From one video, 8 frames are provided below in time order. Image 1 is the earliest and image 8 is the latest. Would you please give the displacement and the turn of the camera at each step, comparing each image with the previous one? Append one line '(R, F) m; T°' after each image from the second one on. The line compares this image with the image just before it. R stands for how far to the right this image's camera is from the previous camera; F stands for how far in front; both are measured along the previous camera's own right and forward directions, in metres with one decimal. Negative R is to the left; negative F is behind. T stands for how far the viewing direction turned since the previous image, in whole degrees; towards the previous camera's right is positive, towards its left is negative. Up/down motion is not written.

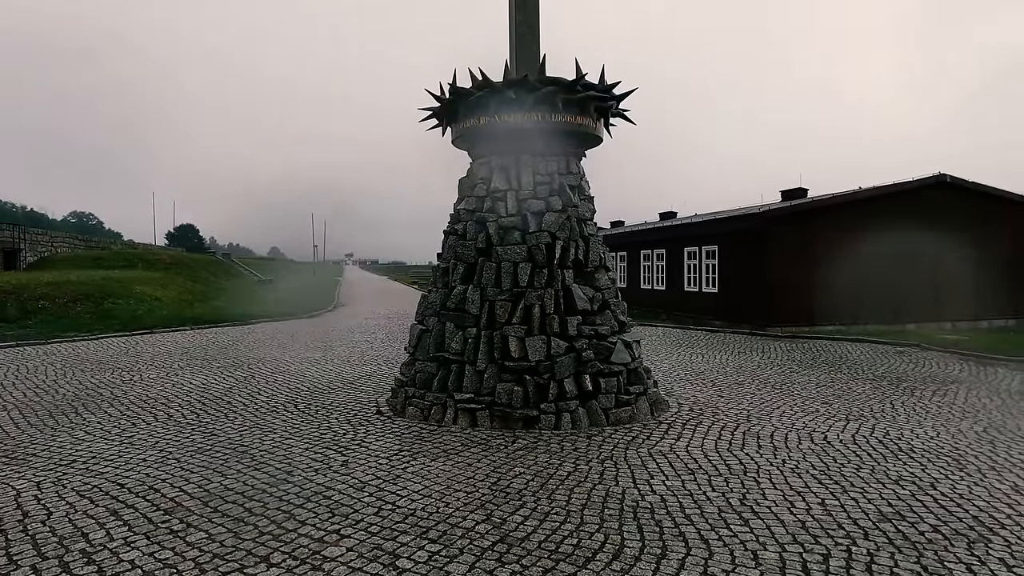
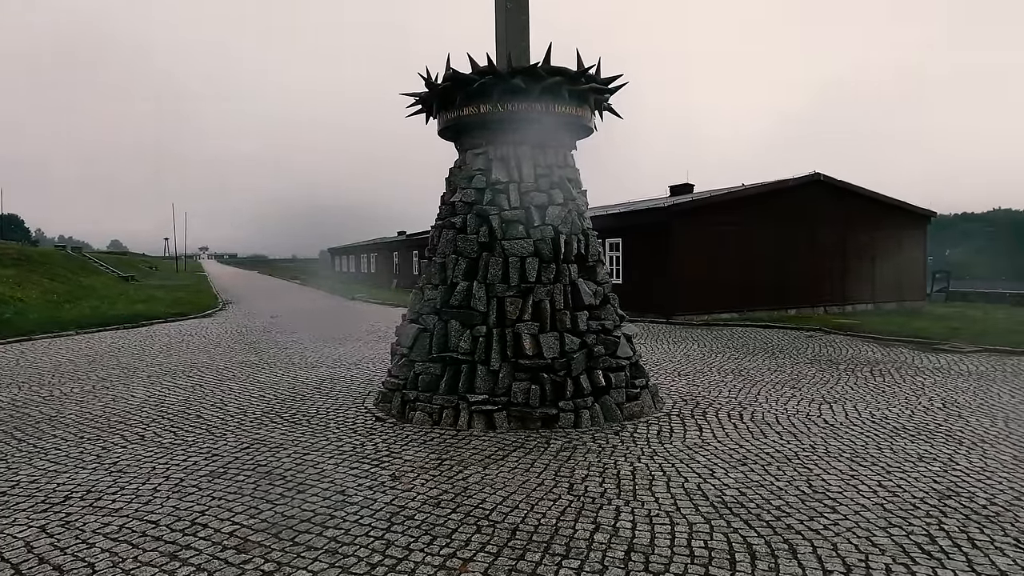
(-1.3, +0.3) m; +11°
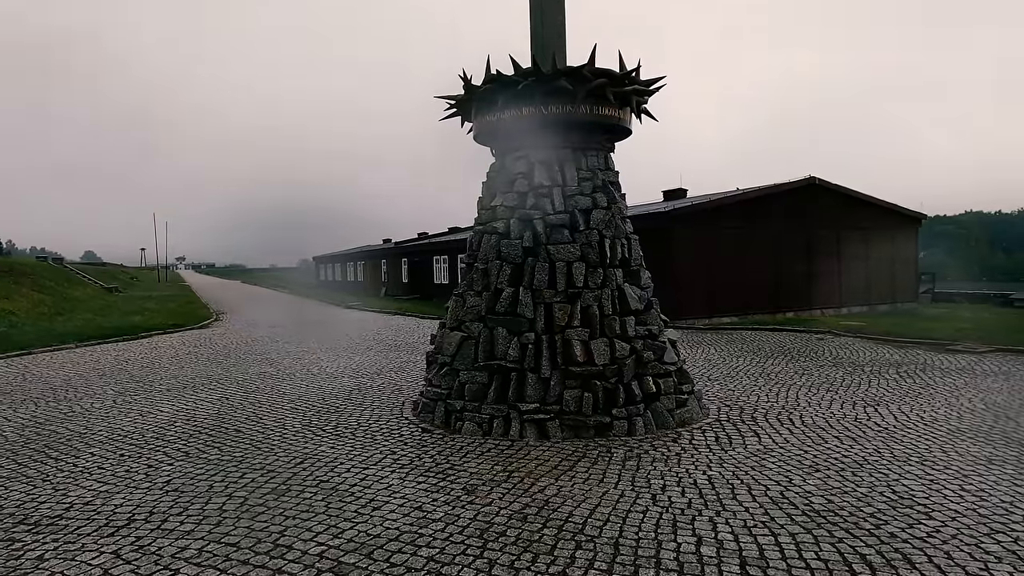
(-0.7, +0.1) m; +1°
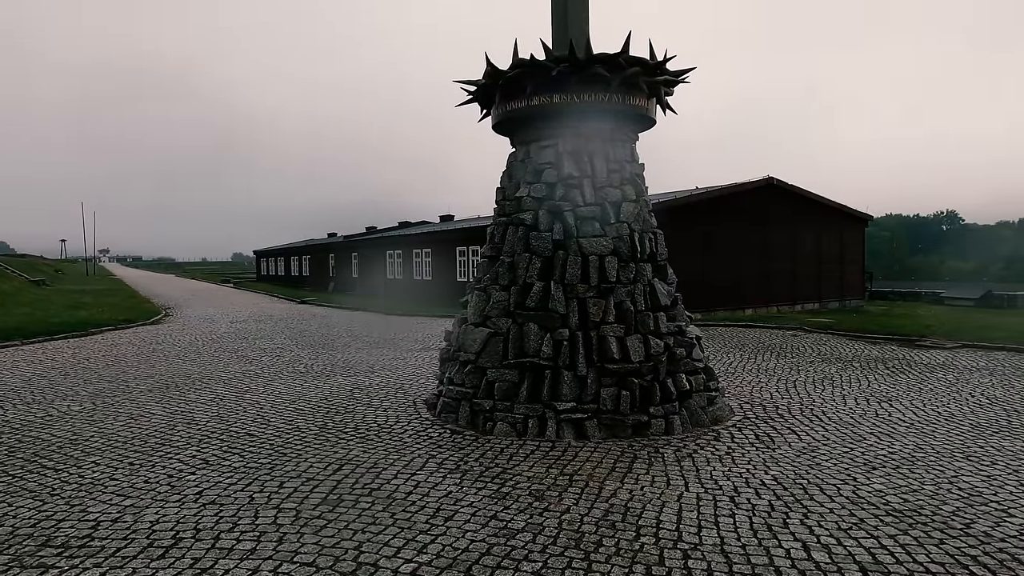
(-0.8, +0.3) m; +5°
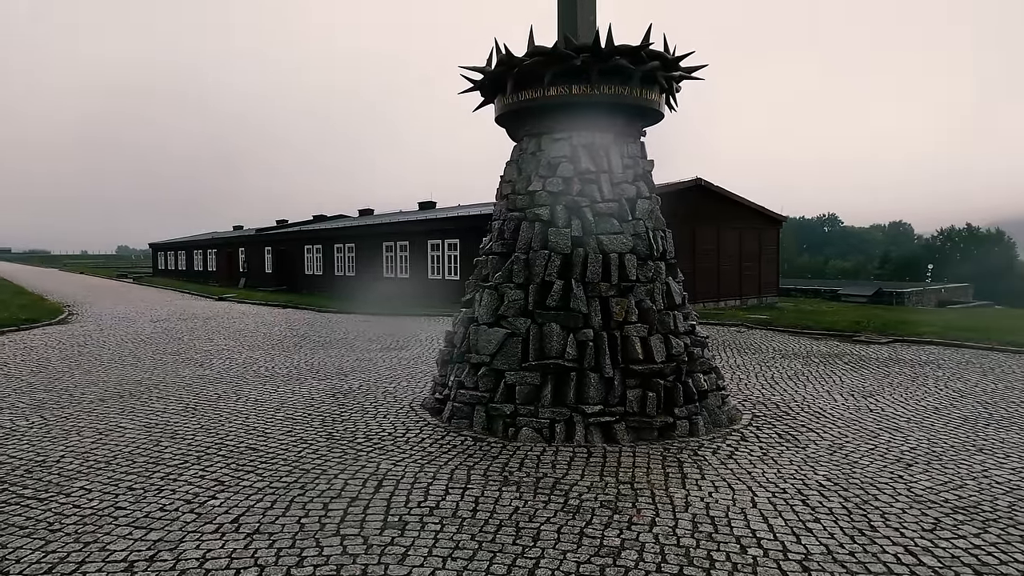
(-1.0, +0.4) m; +8°
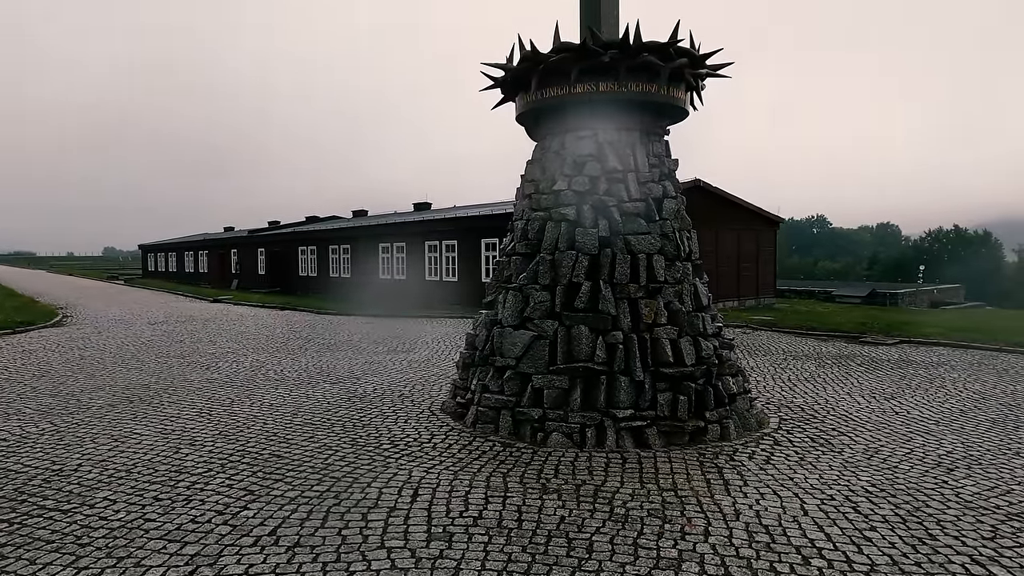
(-0.3, +0.1) m; +1°
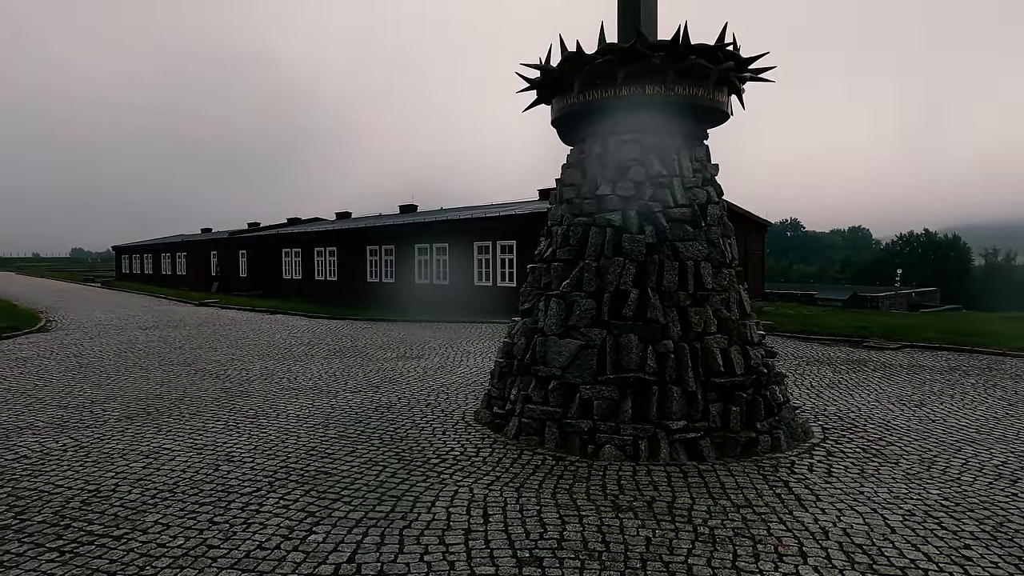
(-0.6, +0.2) m; +2°
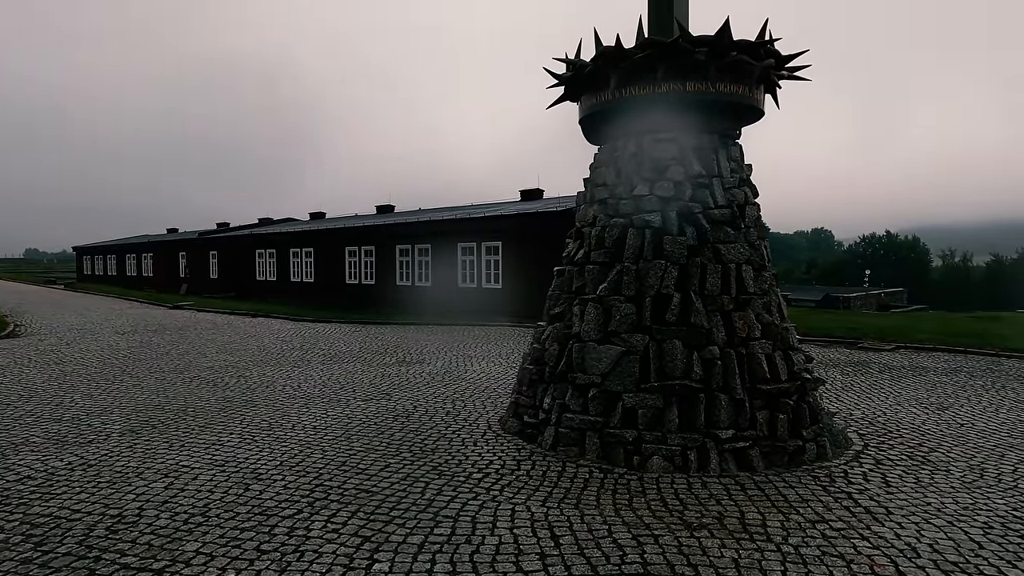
(-0.6, +0.3) m; +2°
